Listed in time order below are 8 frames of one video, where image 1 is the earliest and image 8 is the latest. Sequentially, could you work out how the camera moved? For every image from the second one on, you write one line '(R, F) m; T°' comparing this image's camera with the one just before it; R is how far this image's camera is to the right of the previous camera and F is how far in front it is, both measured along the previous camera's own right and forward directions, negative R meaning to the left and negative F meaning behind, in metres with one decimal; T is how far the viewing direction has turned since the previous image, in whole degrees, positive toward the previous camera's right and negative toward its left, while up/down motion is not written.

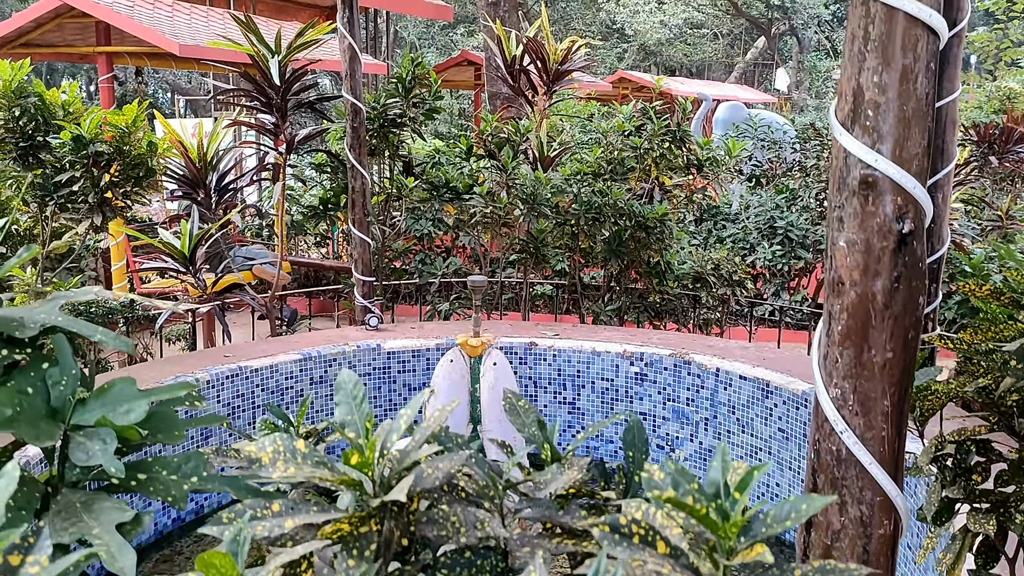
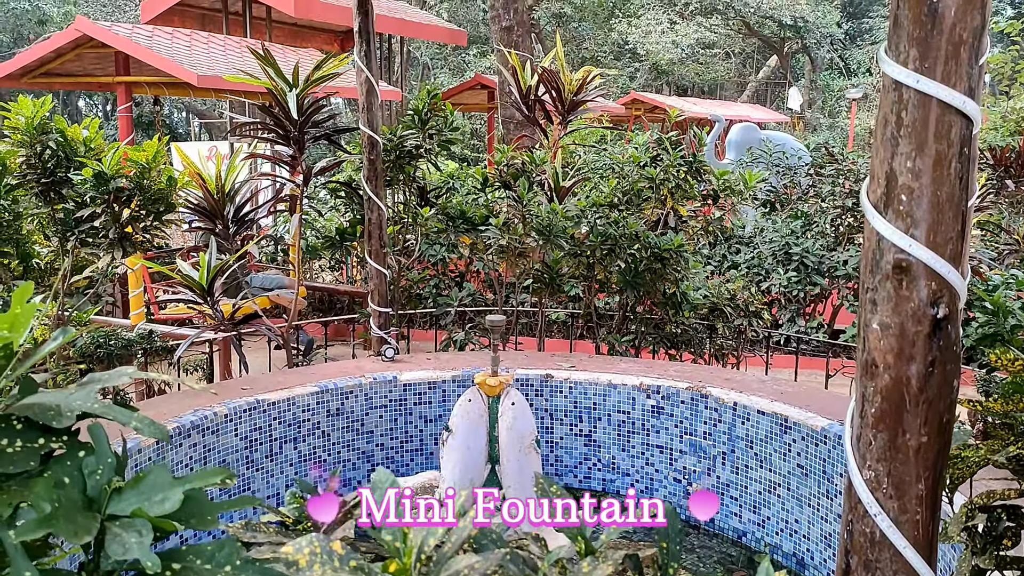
(0.0, 0.0) m; -1°
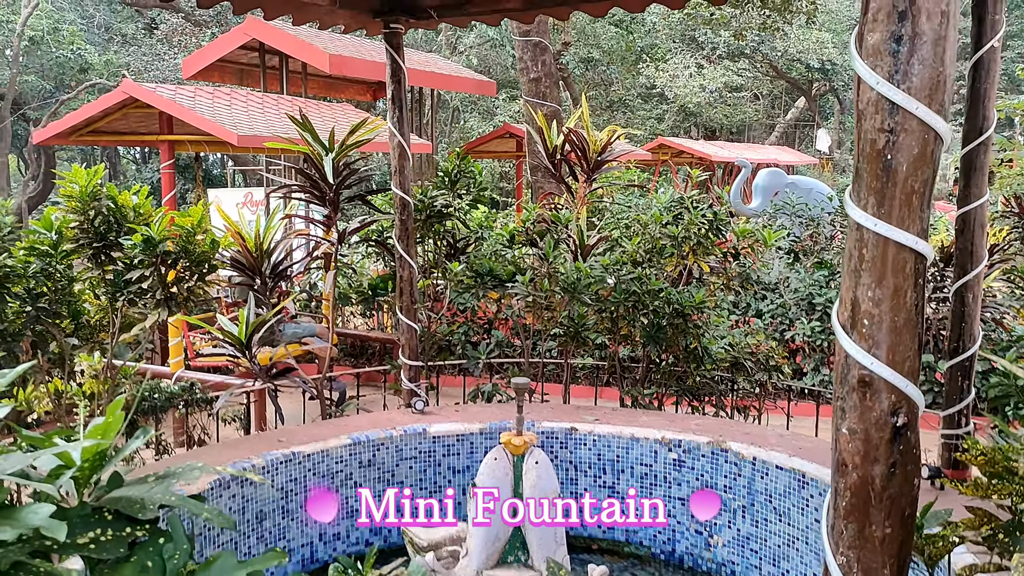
(0.0, -0.2) m; -2°
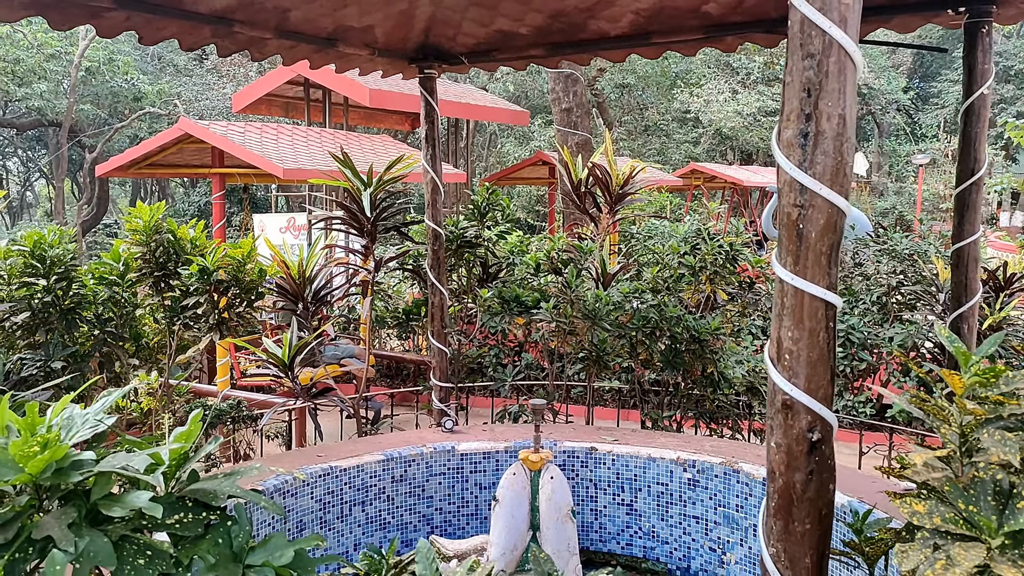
(+0.1, -0.3) m; -2°
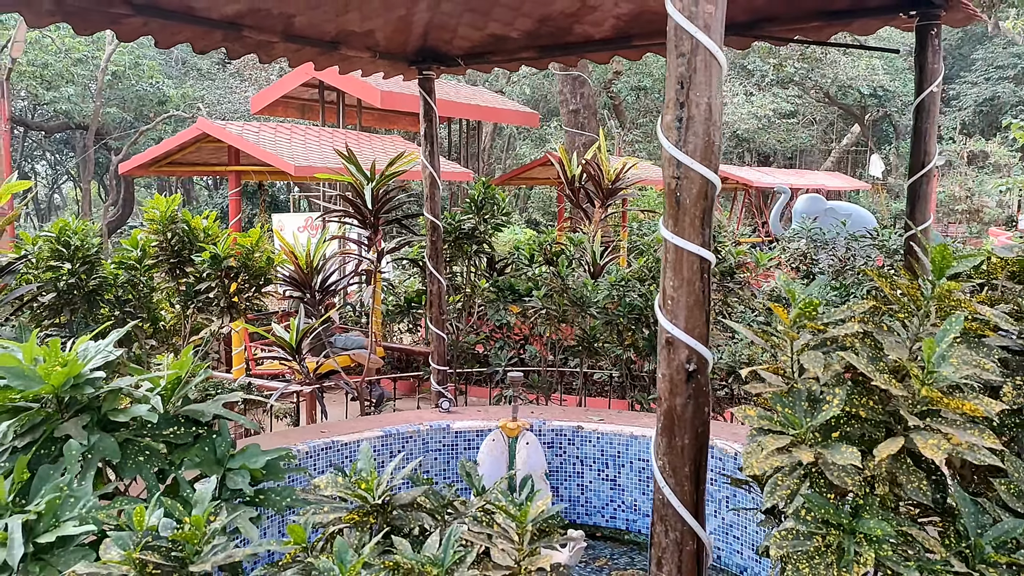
(+0.2, -0.3) m; -1°
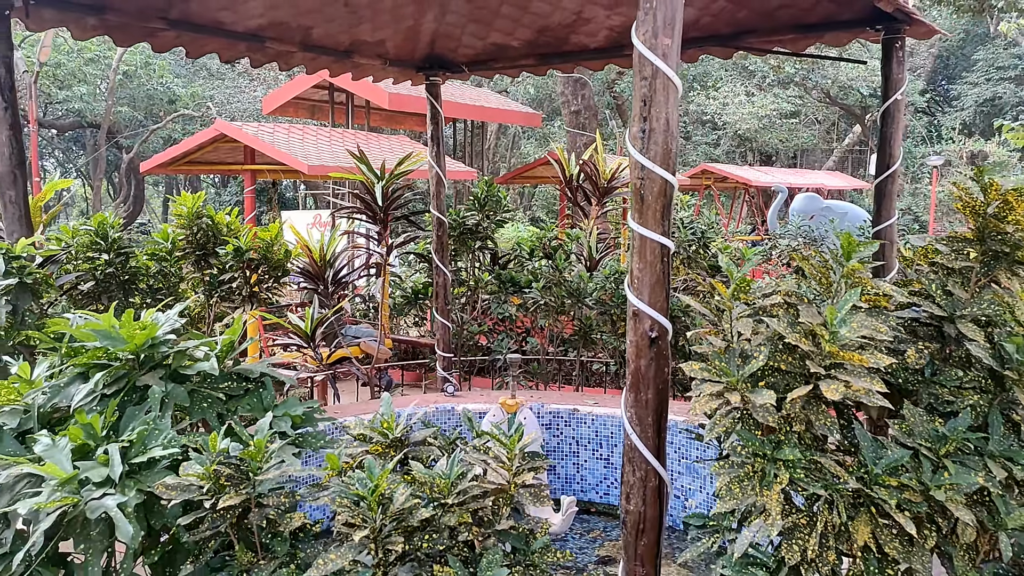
(0.0, -0.4) m; 0°
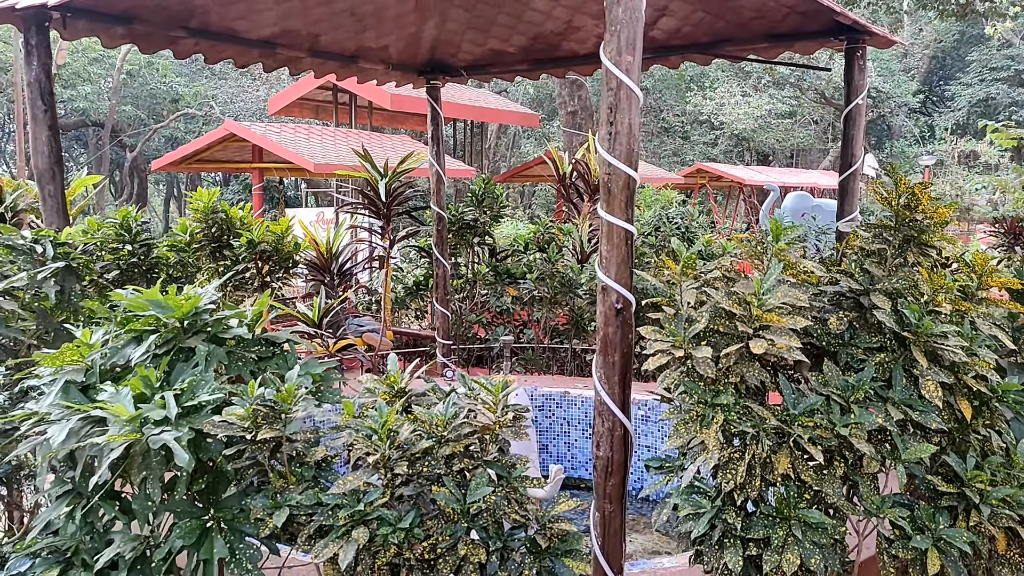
(0.0, -0.4) m; 0°
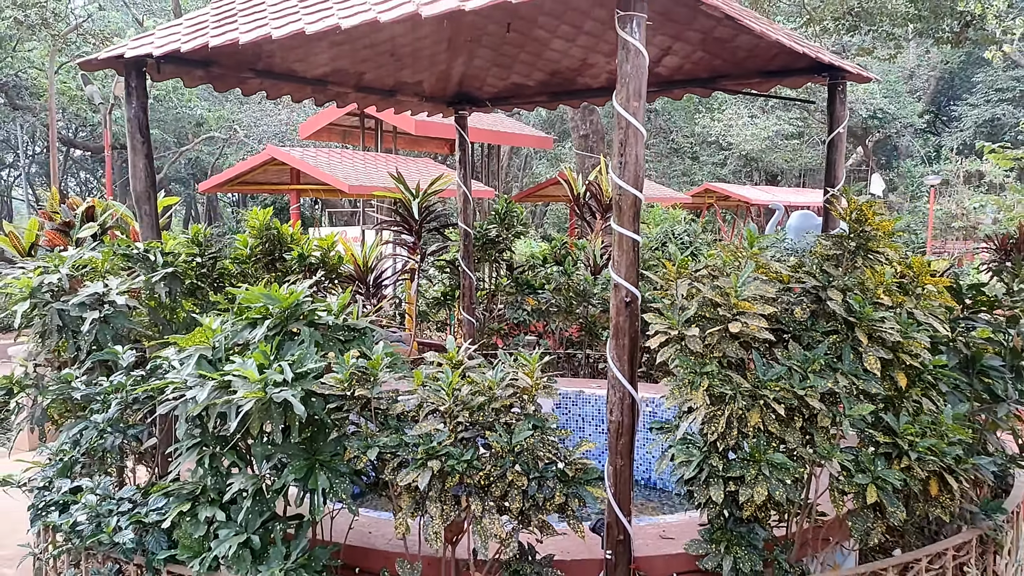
(-0.1, -0.6) m; -1°
